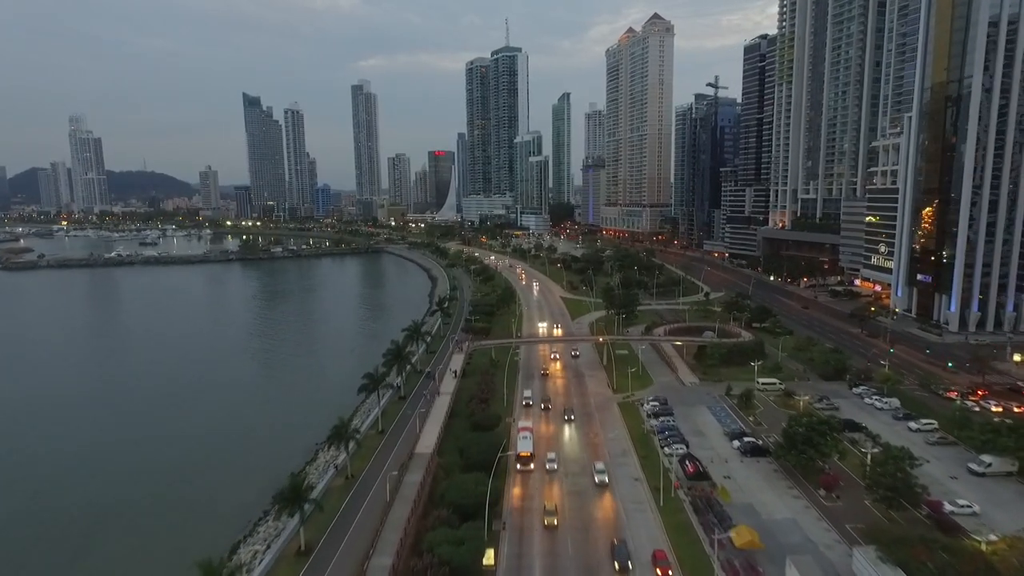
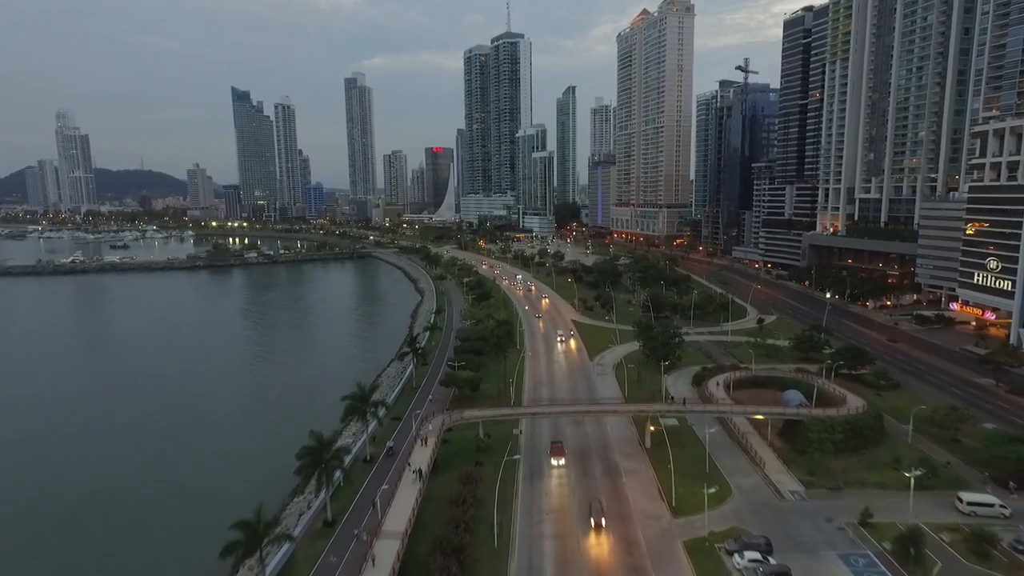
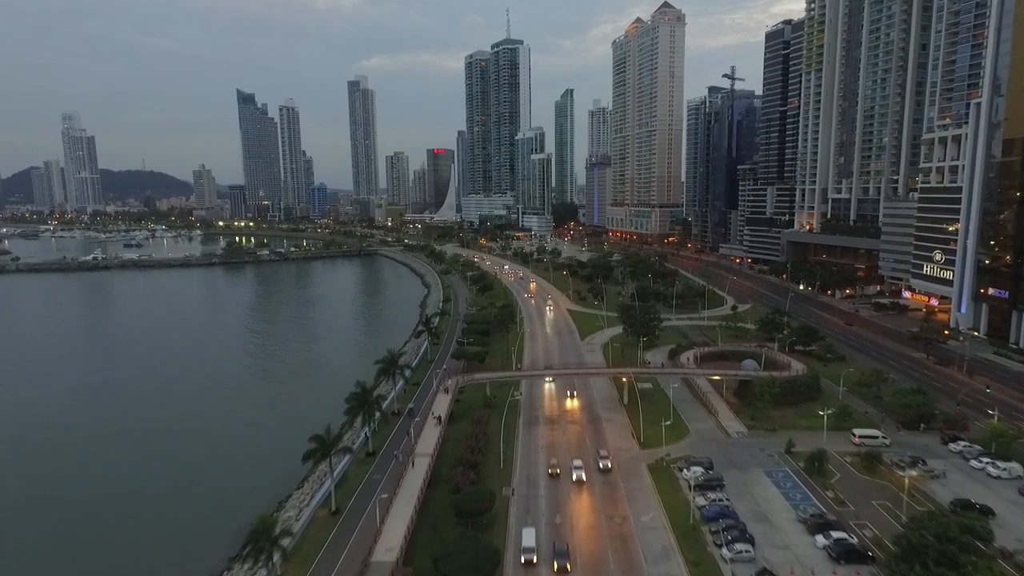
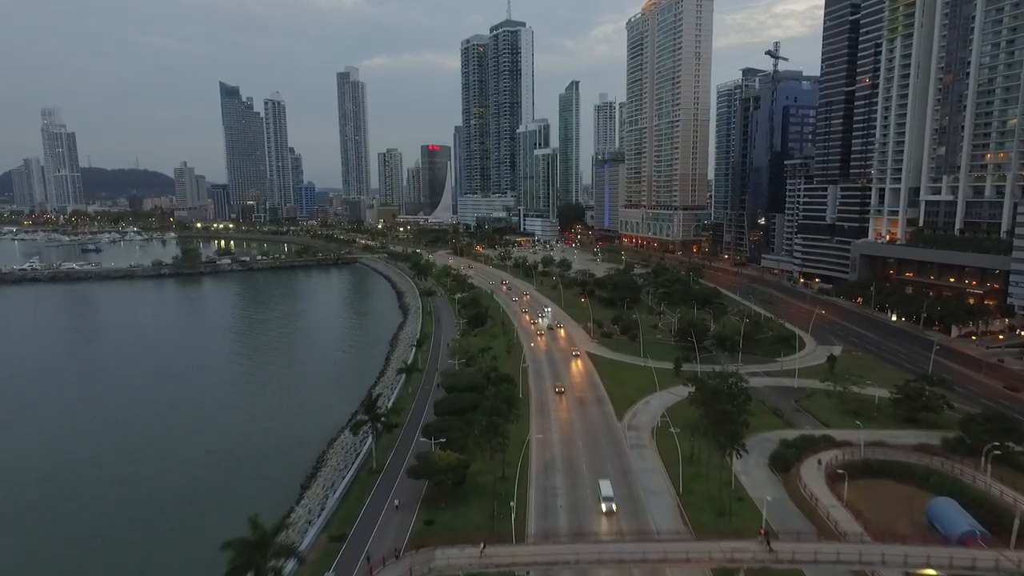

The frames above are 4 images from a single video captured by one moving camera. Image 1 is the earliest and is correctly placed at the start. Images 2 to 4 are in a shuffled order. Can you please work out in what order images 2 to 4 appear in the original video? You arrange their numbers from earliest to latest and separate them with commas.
3, 2, 4
